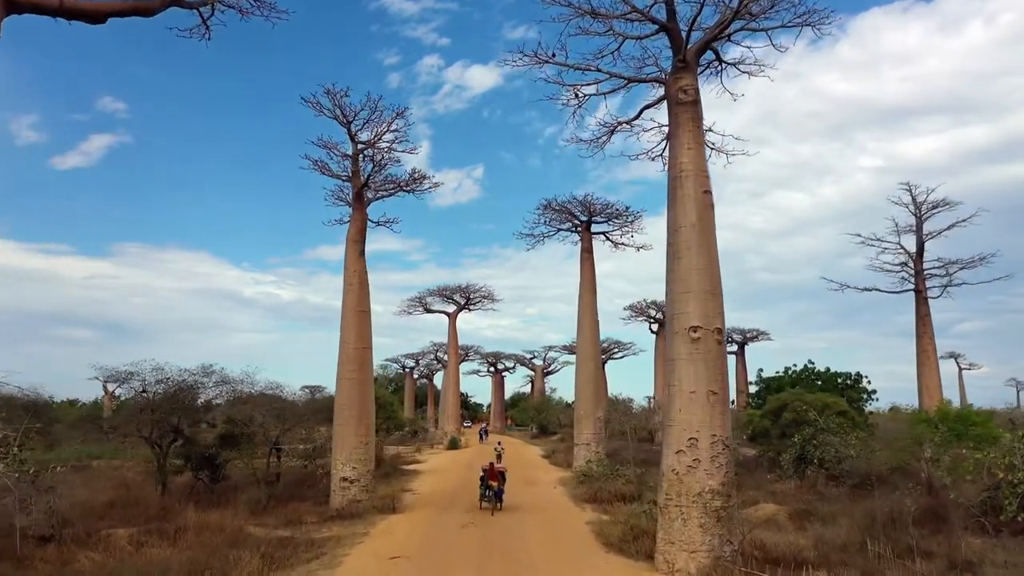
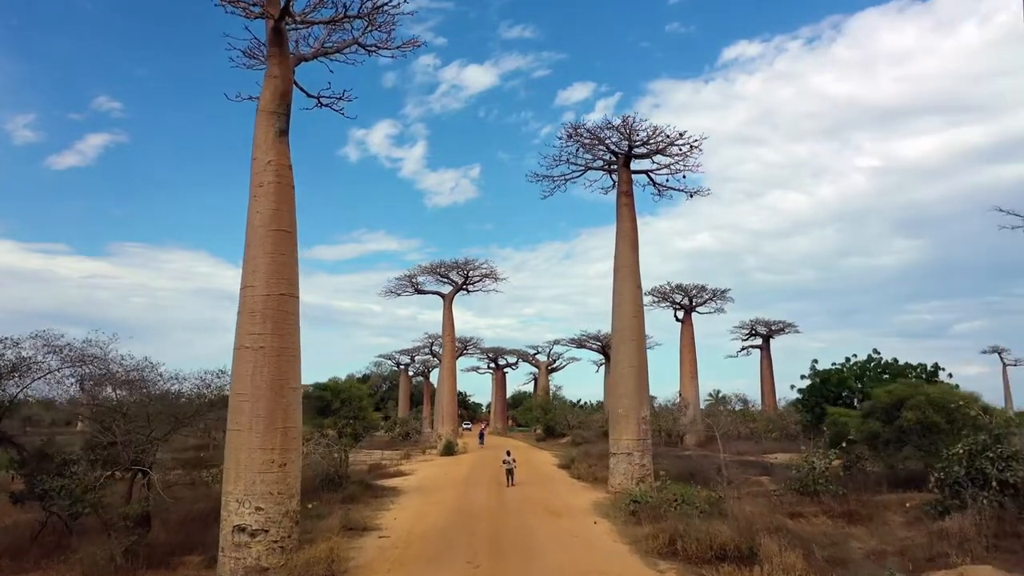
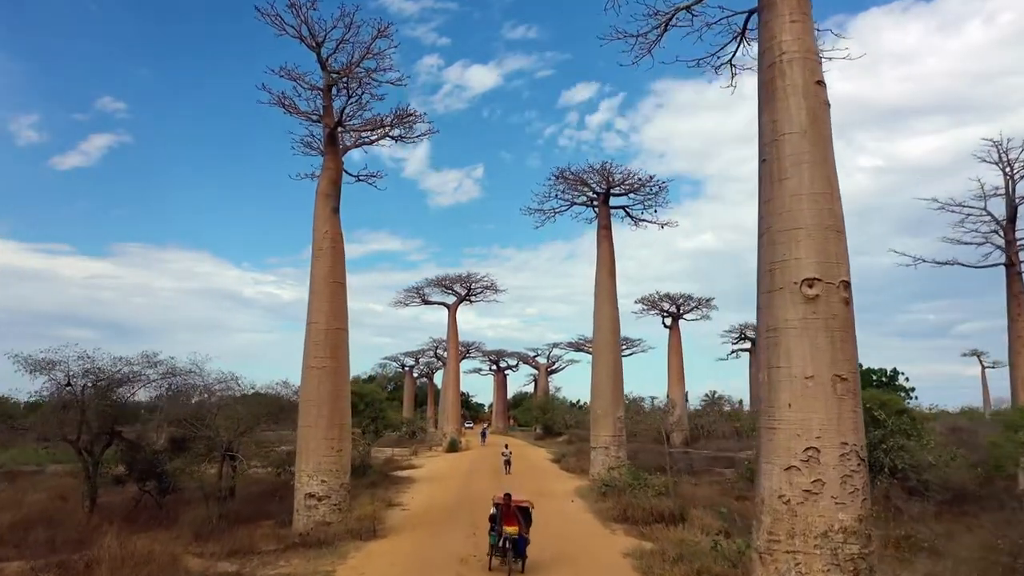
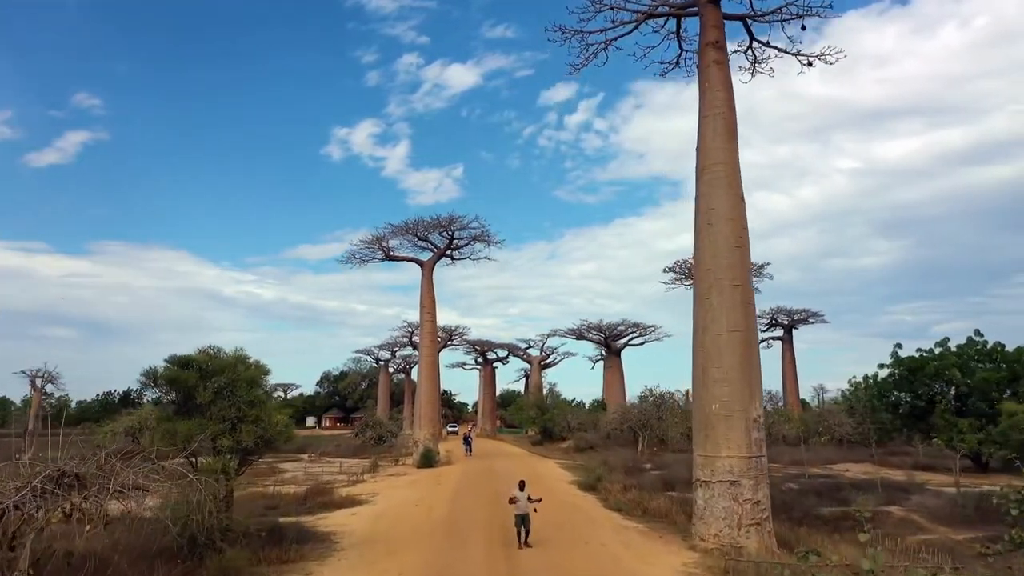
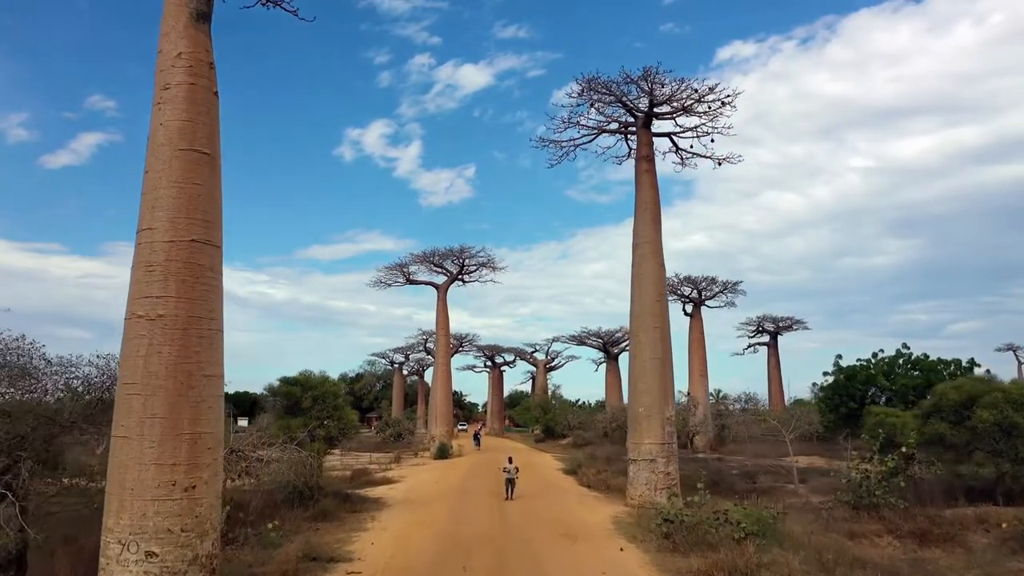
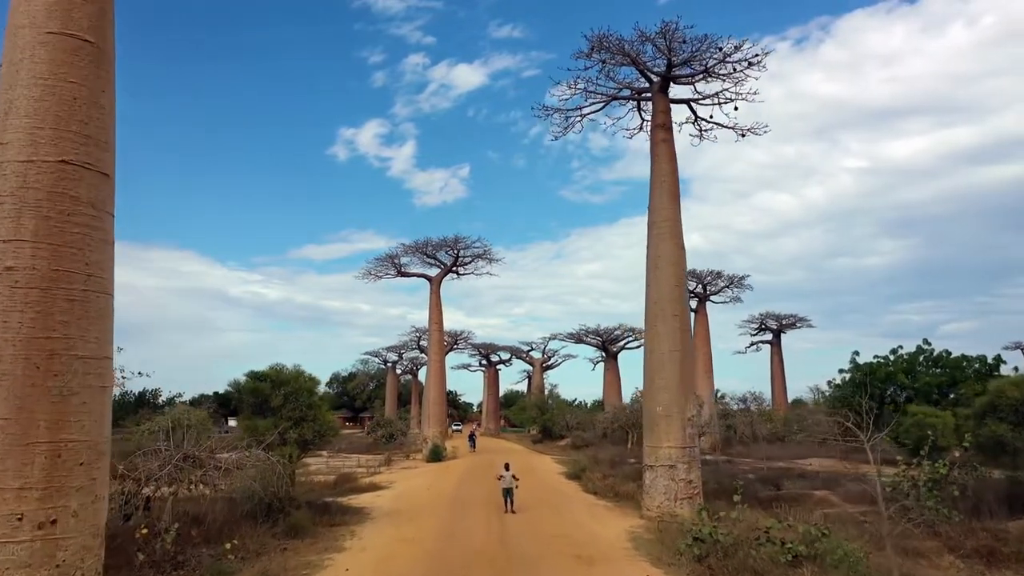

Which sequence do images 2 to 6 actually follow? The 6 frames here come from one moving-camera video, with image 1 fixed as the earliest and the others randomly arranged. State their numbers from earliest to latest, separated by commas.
3, 2, 5, 6, 4
